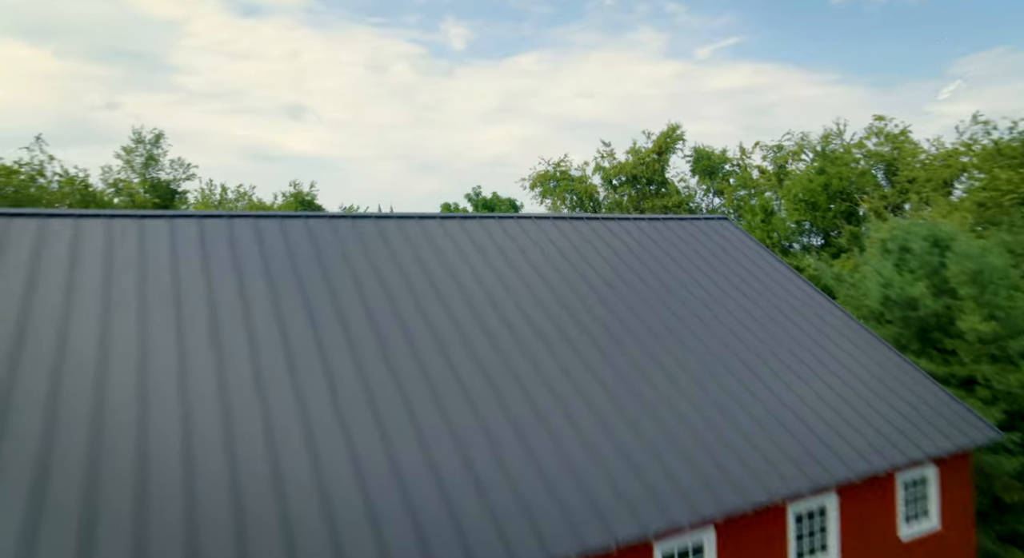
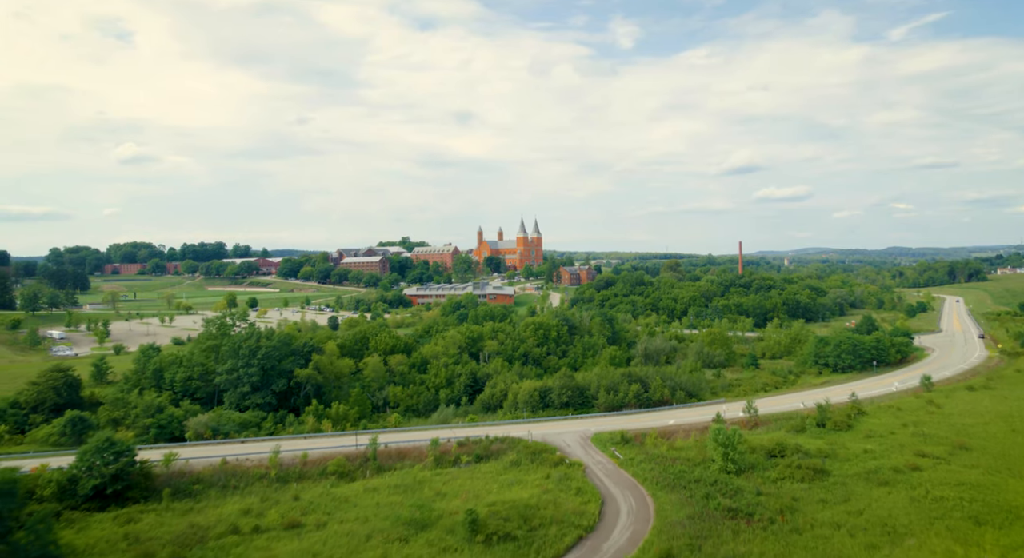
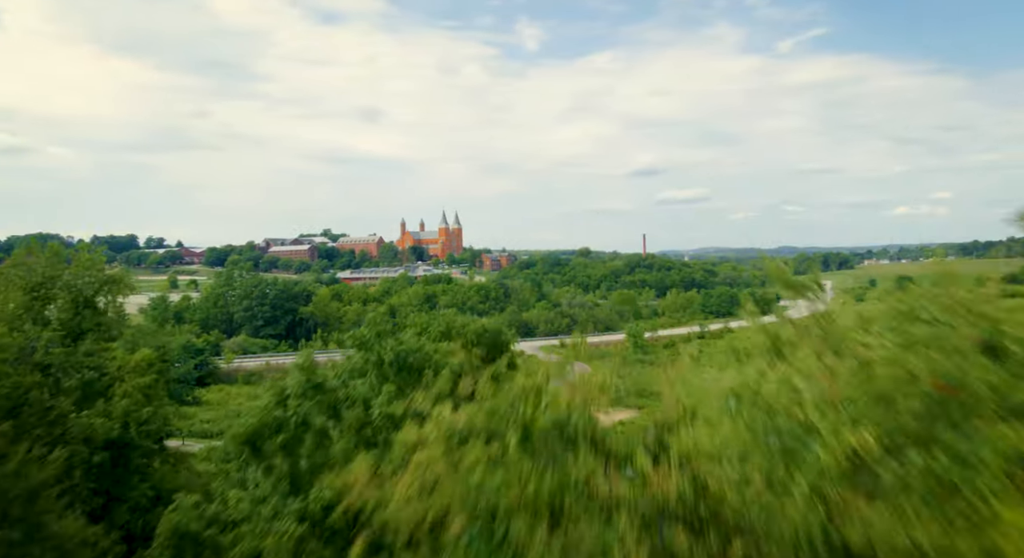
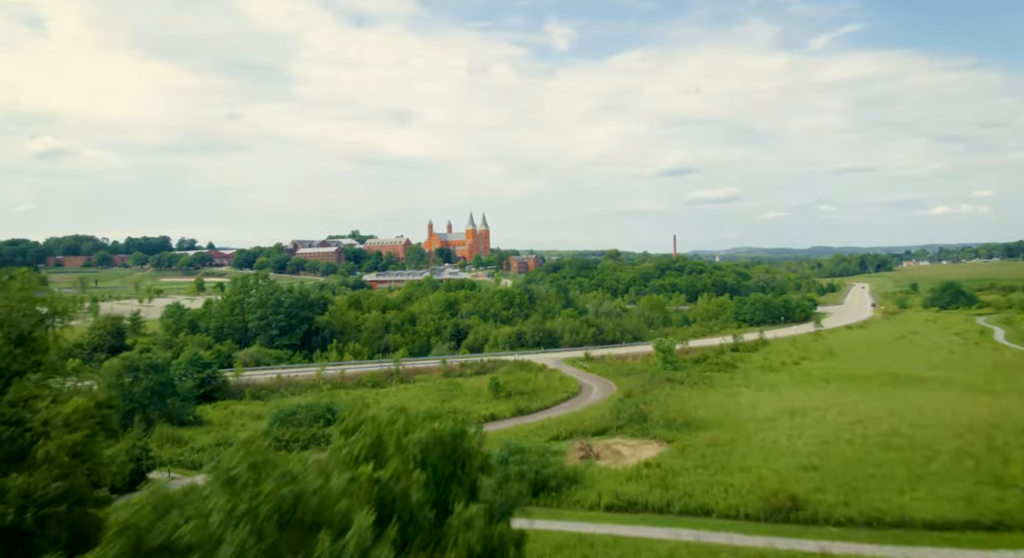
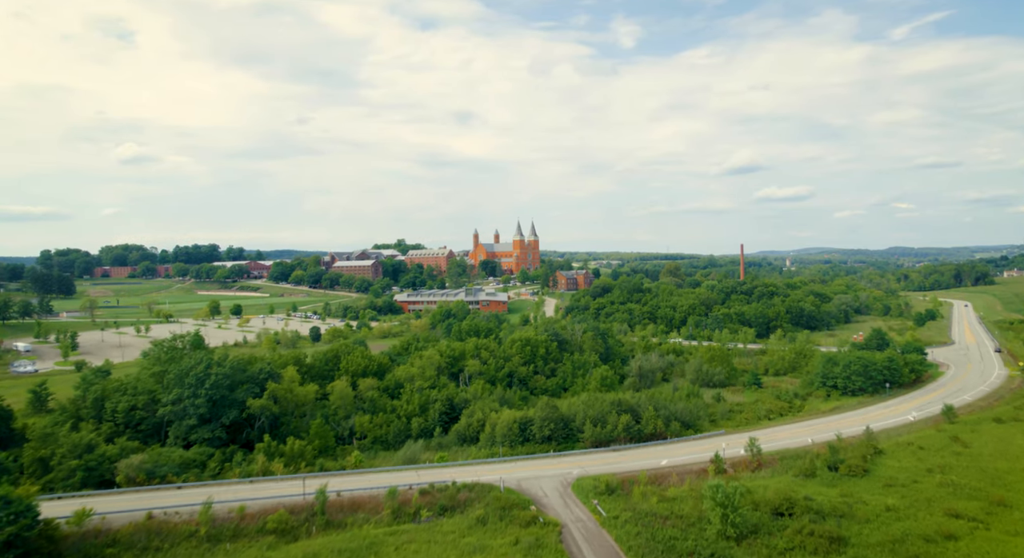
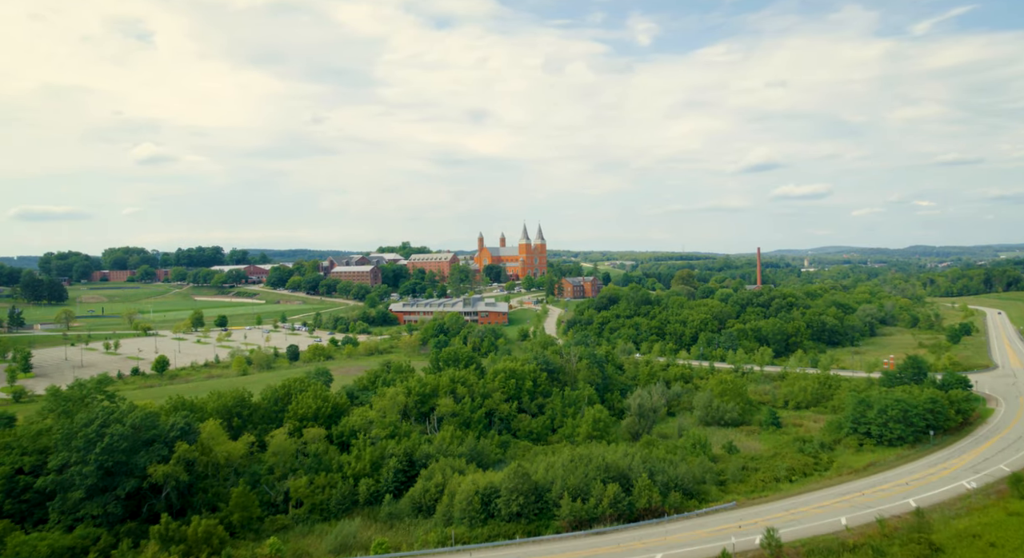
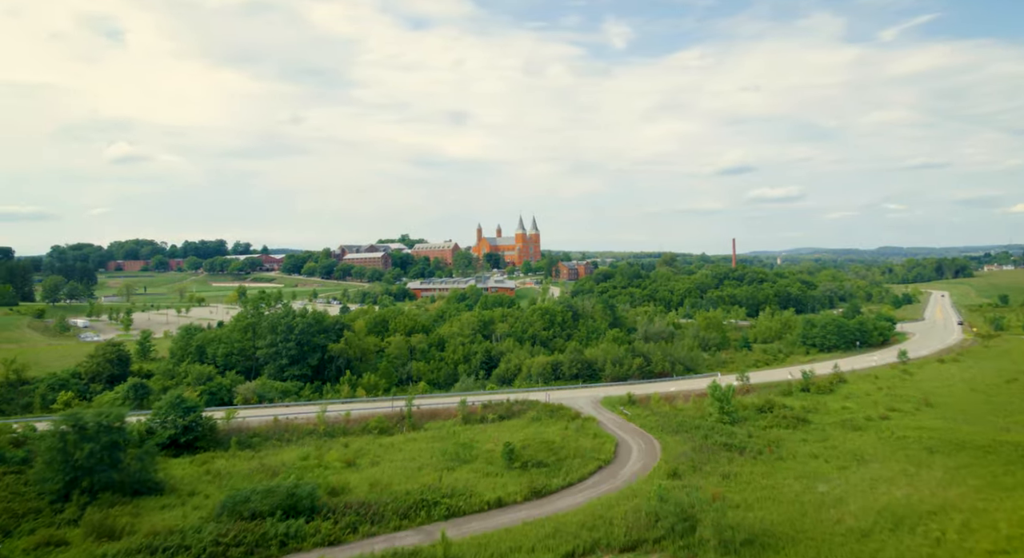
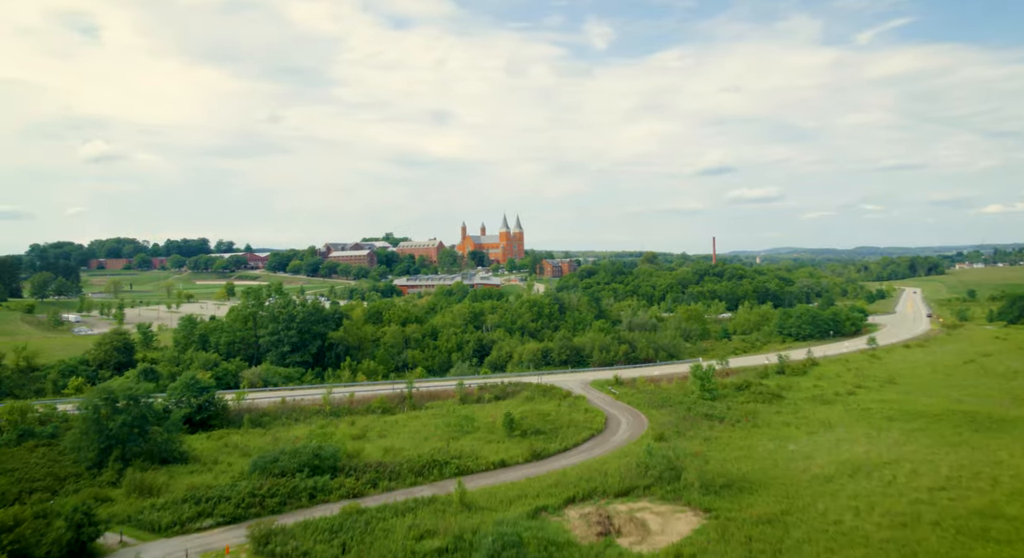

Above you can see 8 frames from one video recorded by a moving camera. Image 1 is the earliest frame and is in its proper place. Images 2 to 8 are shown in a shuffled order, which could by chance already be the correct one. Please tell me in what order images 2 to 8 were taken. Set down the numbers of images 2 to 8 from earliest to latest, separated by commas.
3, 4, 8, 7, 2, 5, 6
